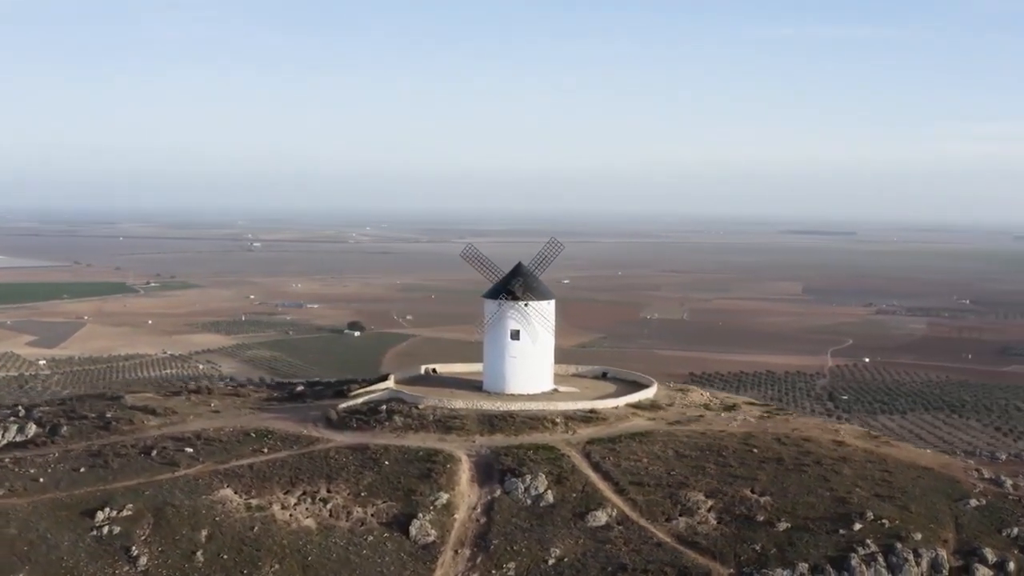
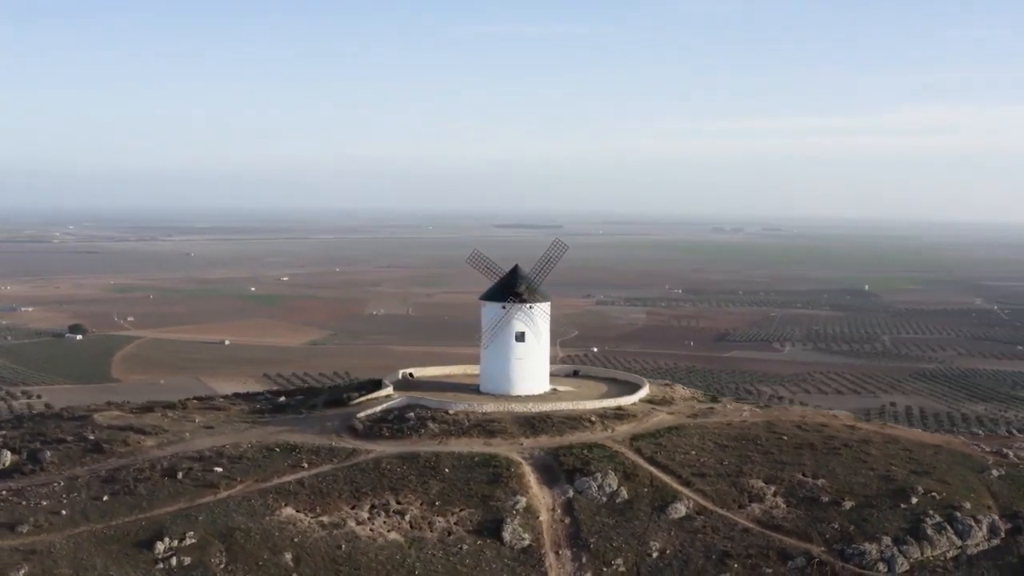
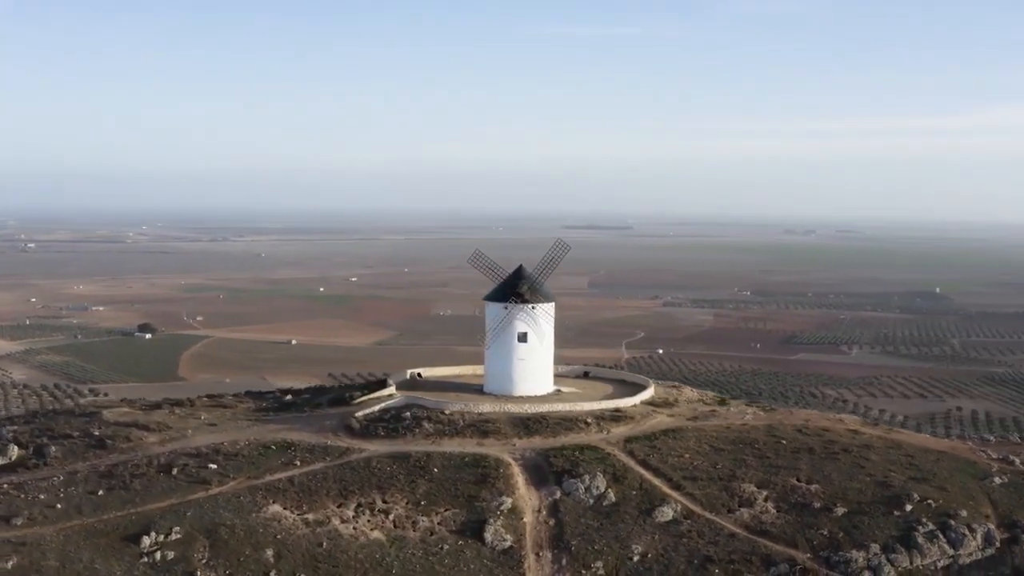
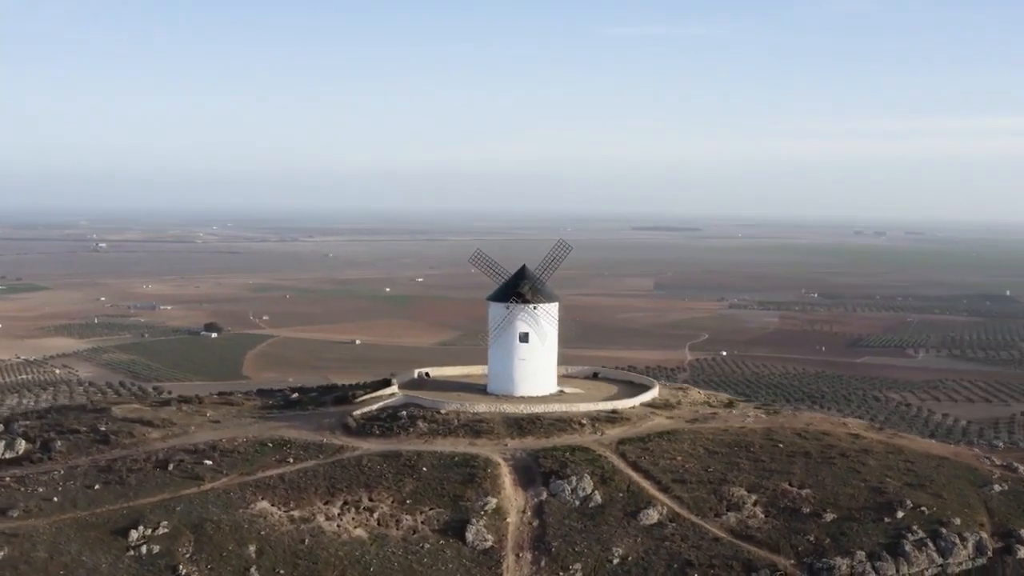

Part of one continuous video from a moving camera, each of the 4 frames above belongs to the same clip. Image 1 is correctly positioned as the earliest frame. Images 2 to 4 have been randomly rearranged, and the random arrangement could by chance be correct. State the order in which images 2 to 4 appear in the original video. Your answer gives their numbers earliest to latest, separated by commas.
4, 3, 2
